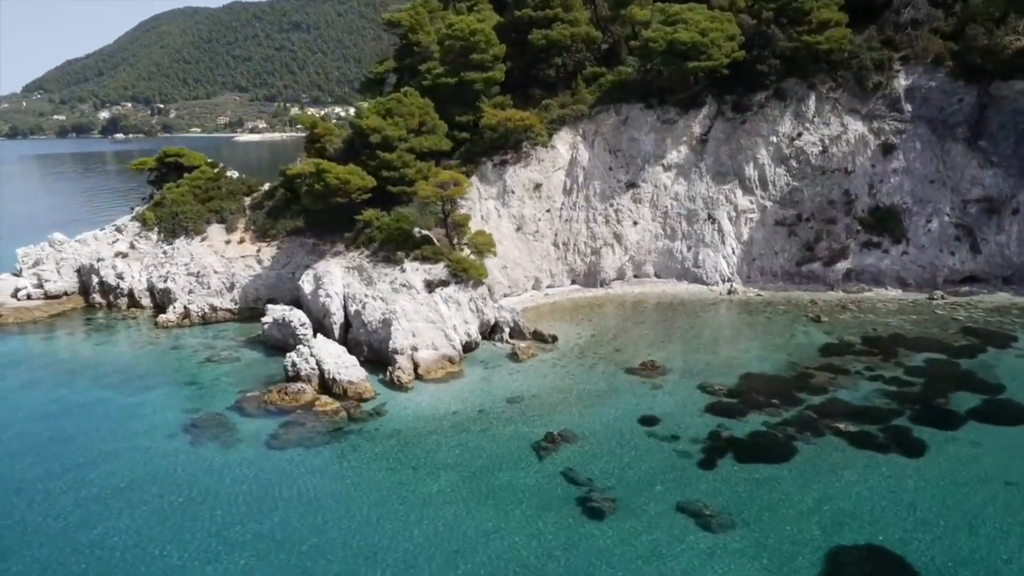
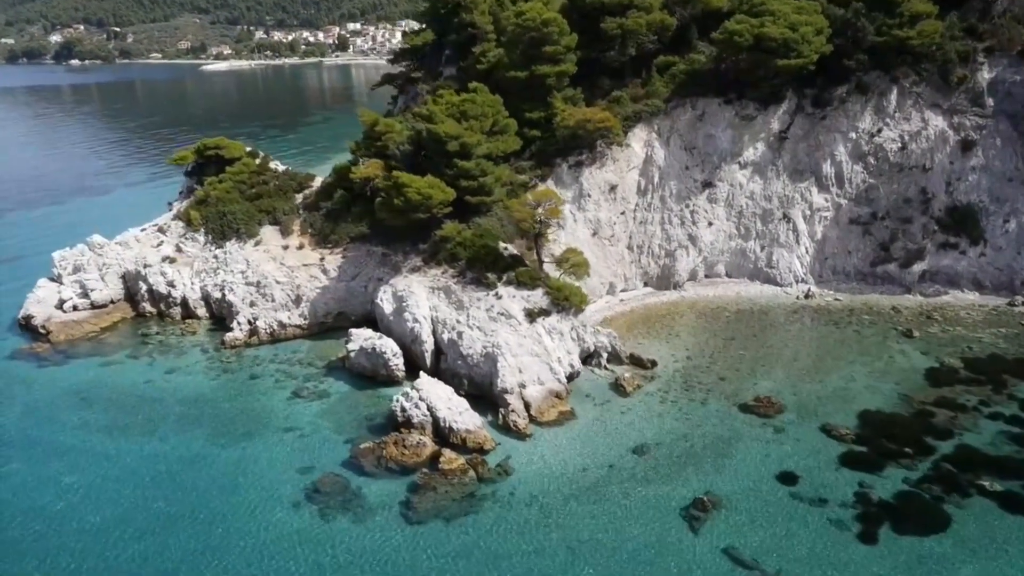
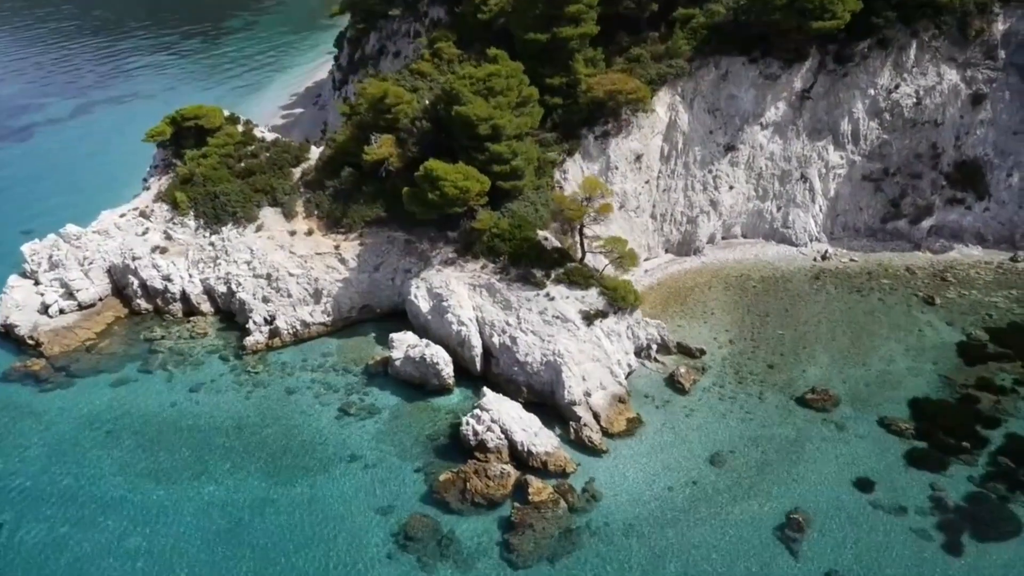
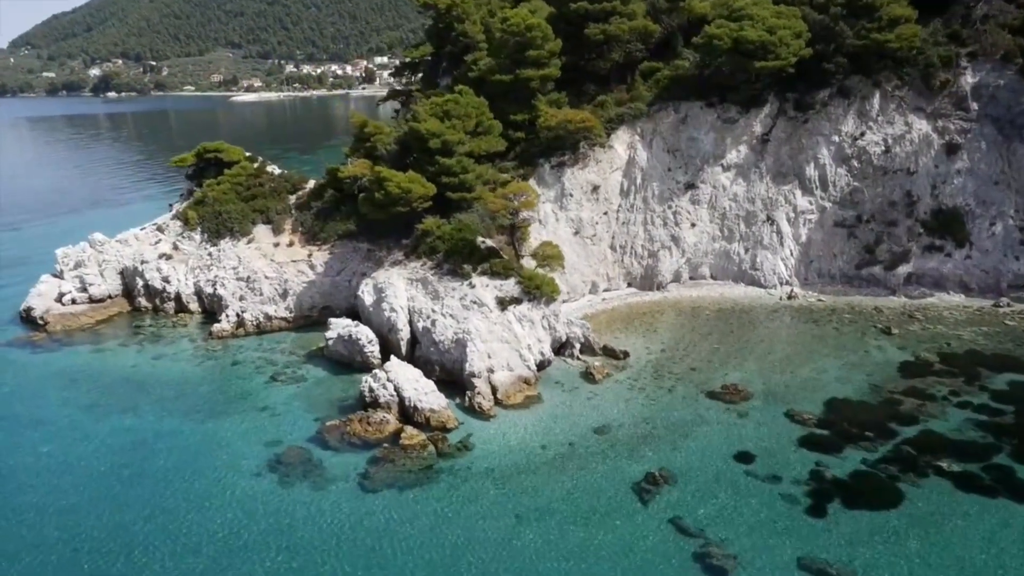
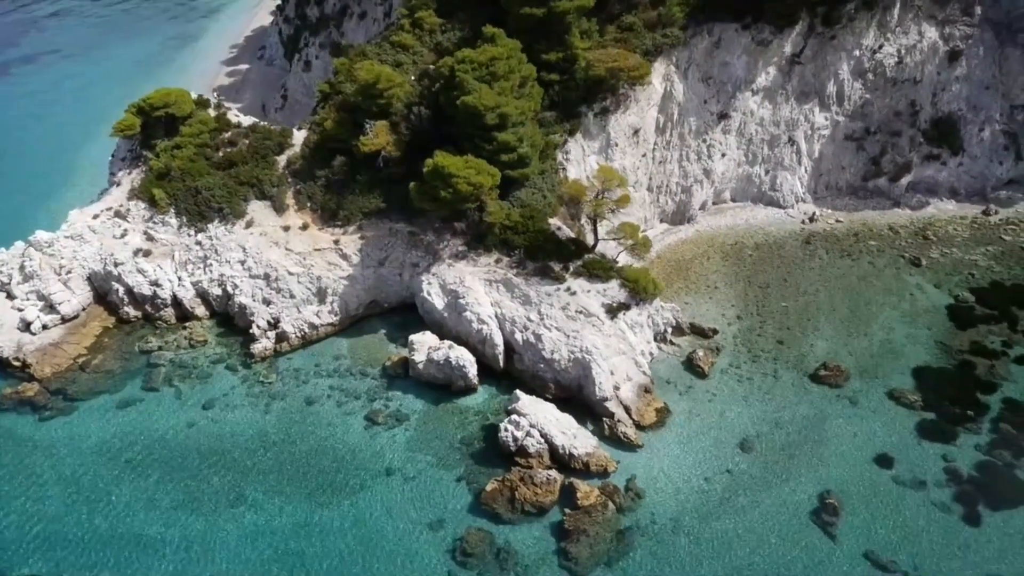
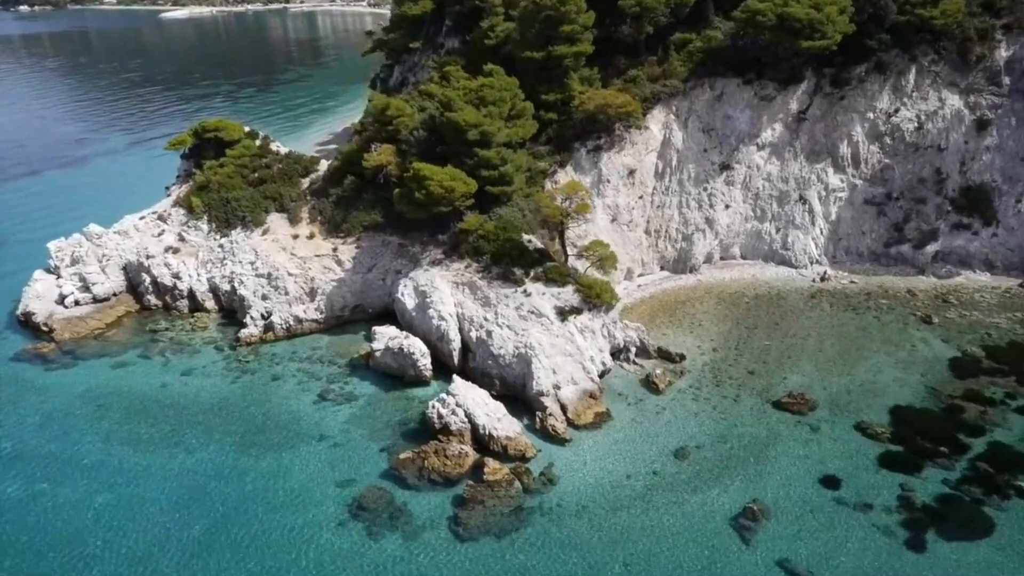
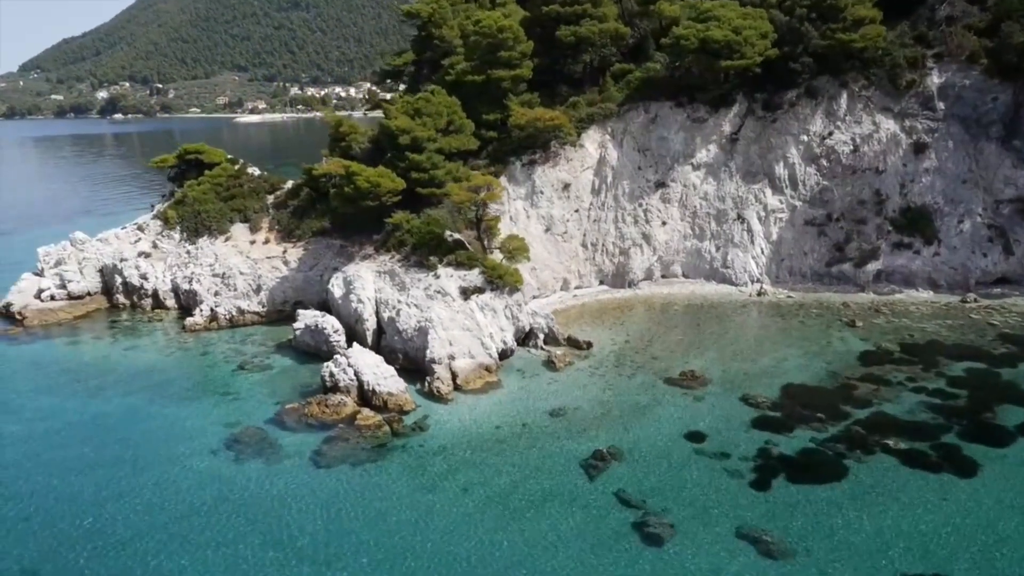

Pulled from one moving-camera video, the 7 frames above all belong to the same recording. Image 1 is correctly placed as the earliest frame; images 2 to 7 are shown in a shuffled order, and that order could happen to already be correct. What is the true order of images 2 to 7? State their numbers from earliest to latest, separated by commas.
7, 4, 2, 6, 3, 5
